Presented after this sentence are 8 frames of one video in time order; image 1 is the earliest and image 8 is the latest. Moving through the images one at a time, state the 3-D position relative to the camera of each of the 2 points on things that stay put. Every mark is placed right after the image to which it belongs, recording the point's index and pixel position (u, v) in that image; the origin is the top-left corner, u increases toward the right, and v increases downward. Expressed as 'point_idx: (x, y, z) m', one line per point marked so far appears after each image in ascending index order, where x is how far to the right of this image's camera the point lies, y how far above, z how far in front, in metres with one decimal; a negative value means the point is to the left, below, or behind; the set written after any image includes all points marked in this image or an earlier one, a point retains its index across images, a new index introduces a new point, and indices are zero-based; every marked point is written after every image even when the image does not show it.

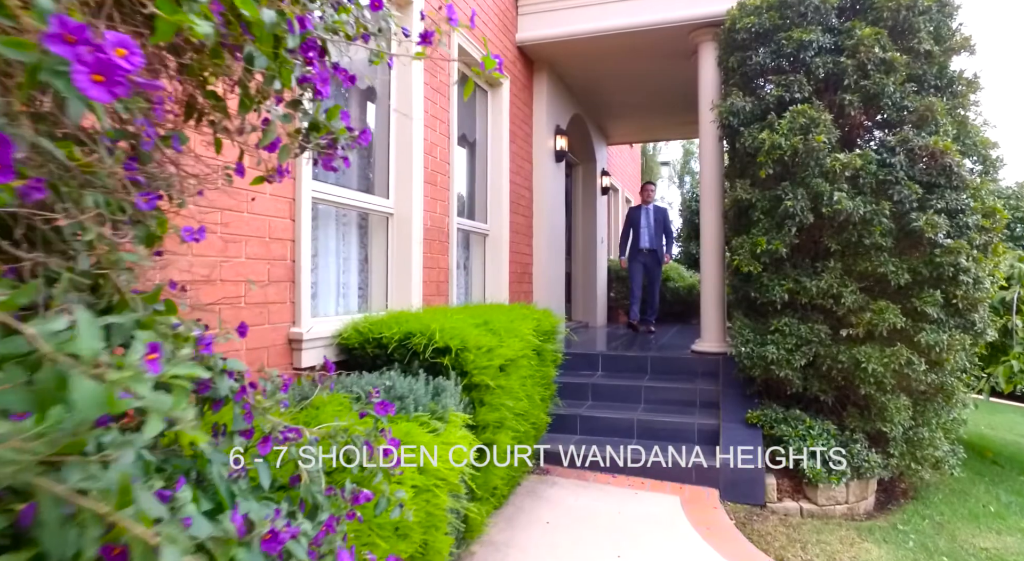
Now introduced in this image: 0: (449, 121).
0: (-0.4, +1.1, +4.2) m
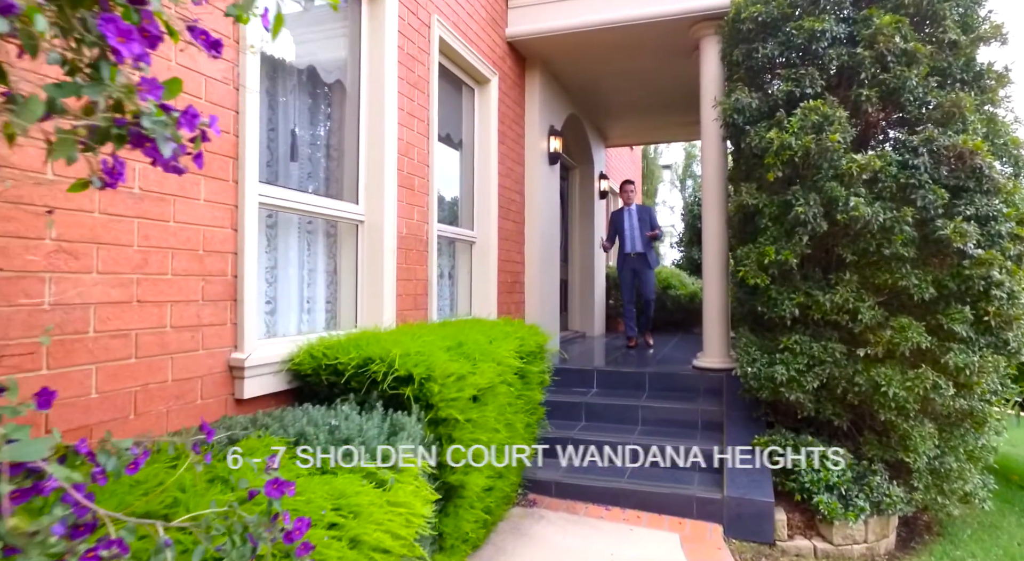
0: (-0.5, +1.0, +3.9) m
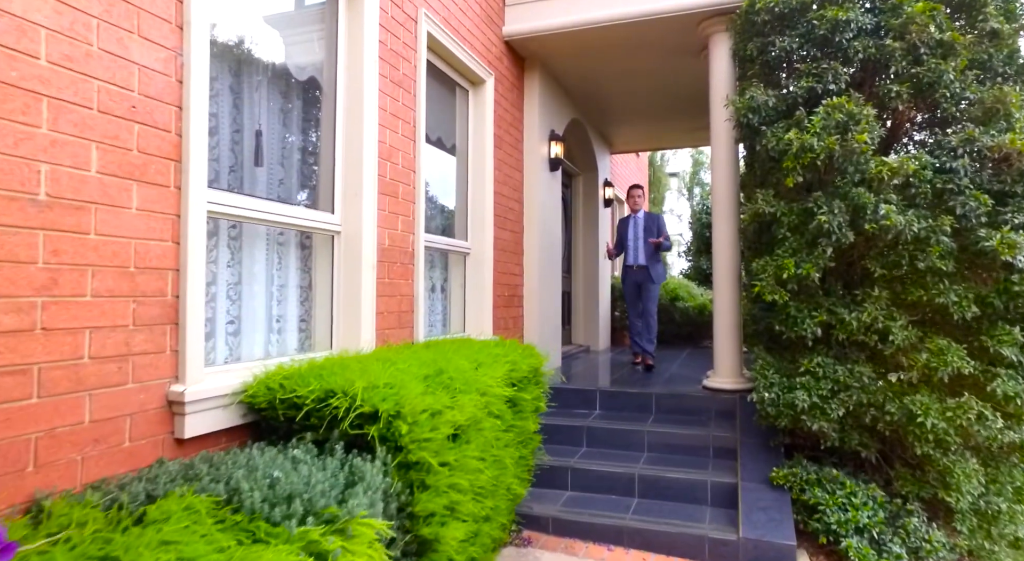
0: (-0.6, +0.9, +3.6) m
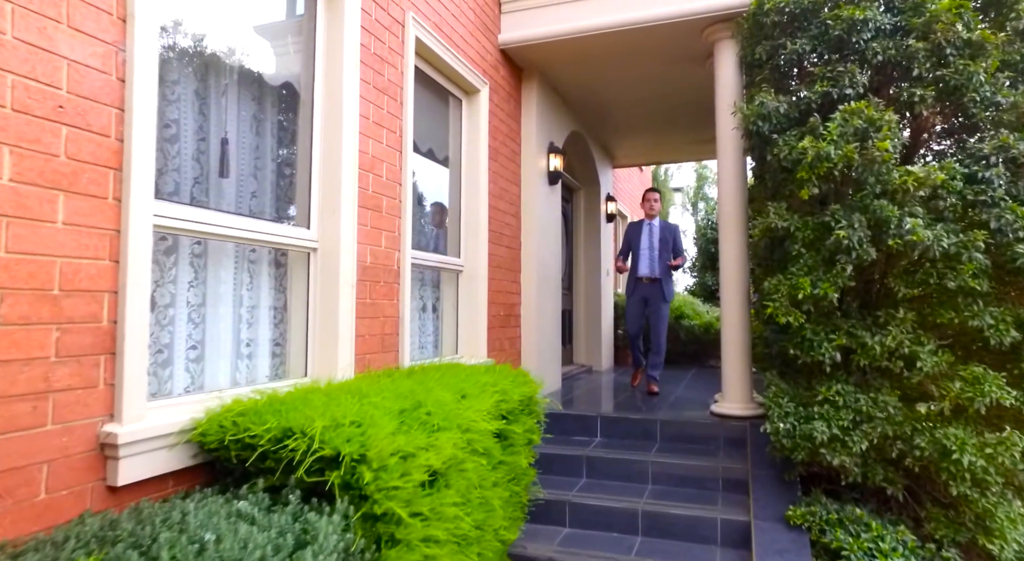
0: (-0.6, +0.8, +3.4) m
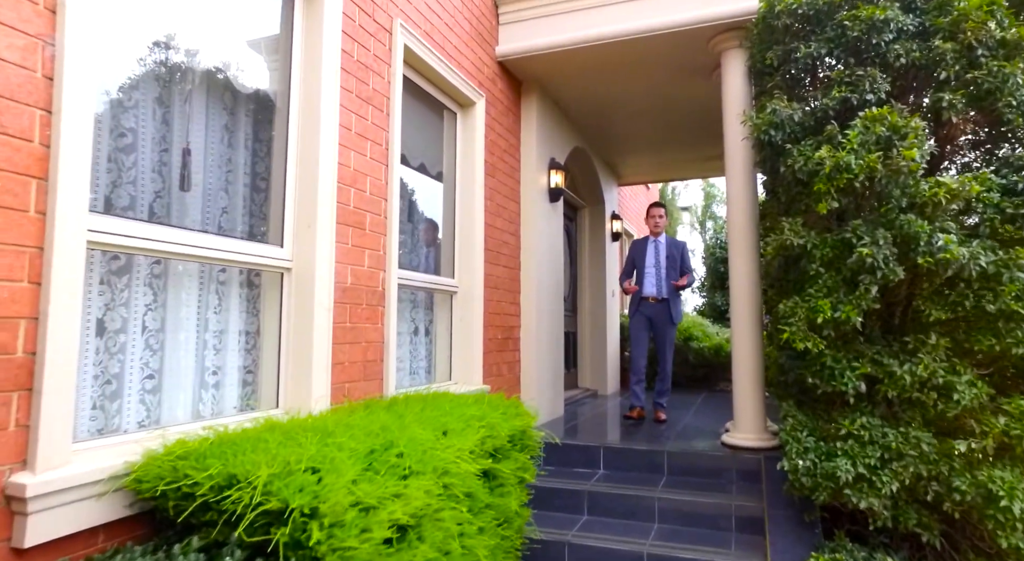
0: (-0.6, +0.7, +3.2) m
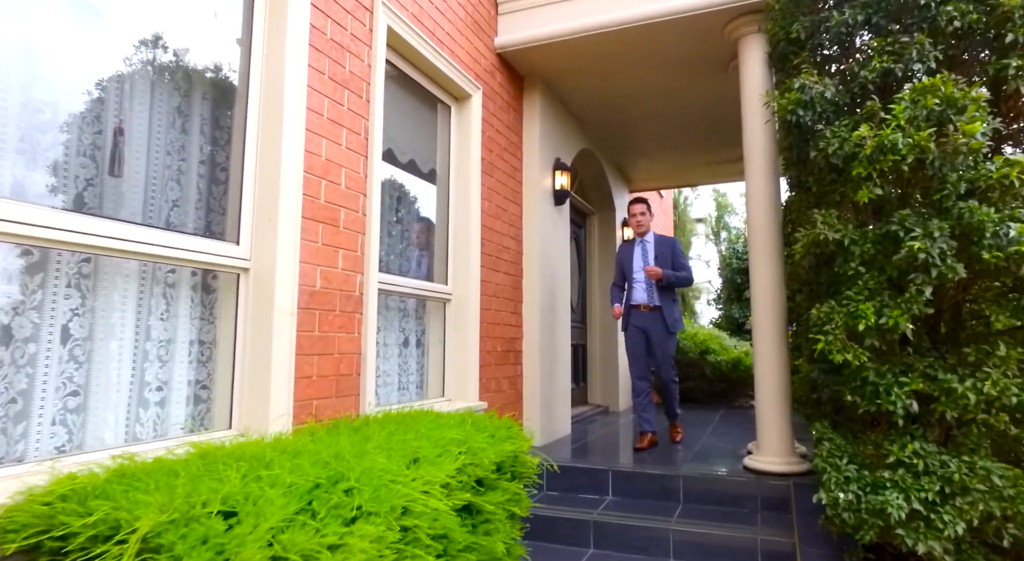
0: (-0.7, +0.7, +2.9) m
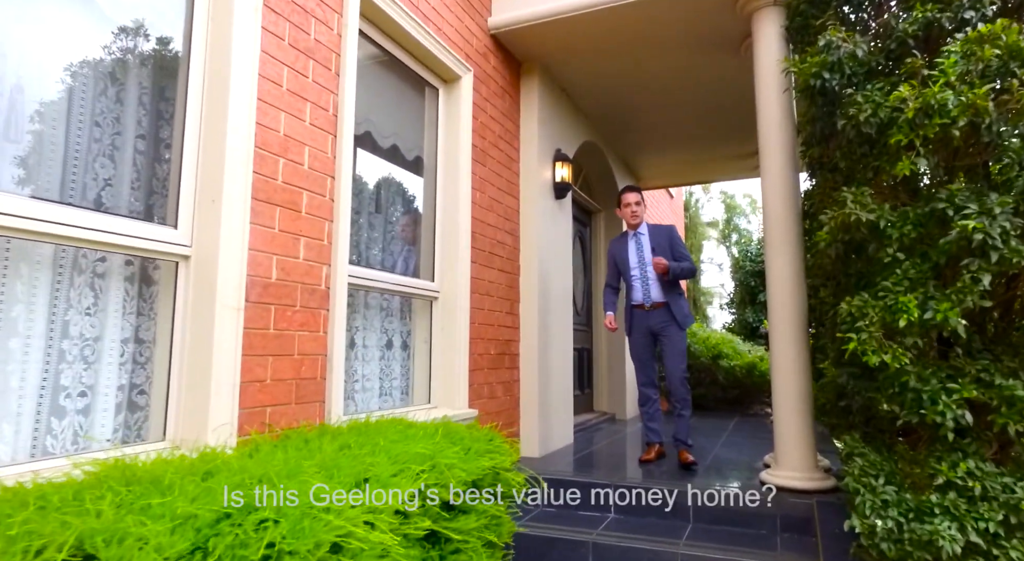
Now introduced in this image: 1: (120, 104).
0: (-0.7, +0.7, +2.6) m
1: (-1.3, +0.6, +2.0) m
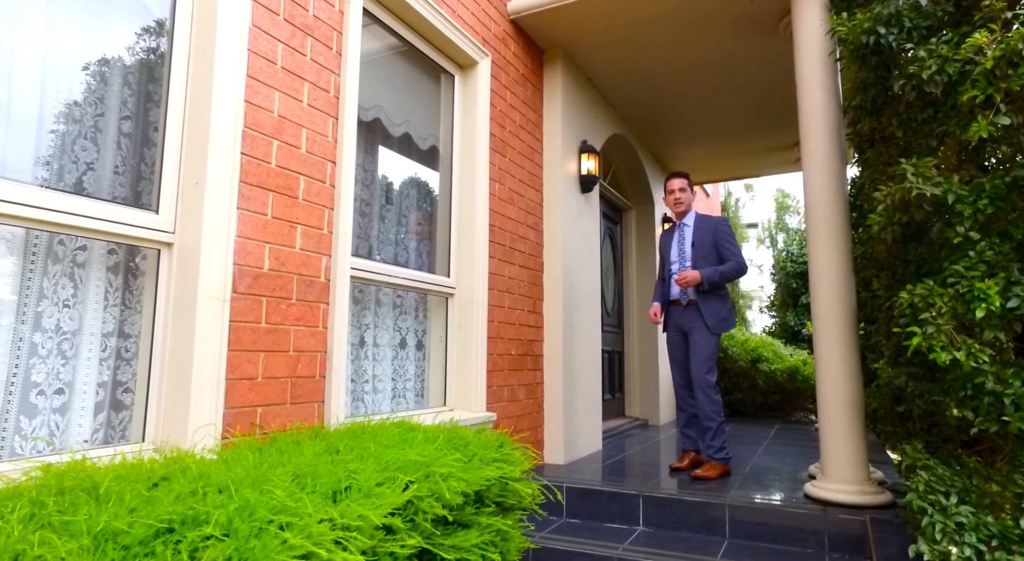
0: (-0.7, +0.7, +2.4) m
1: (-1.3, +0.6, +1.8) m
